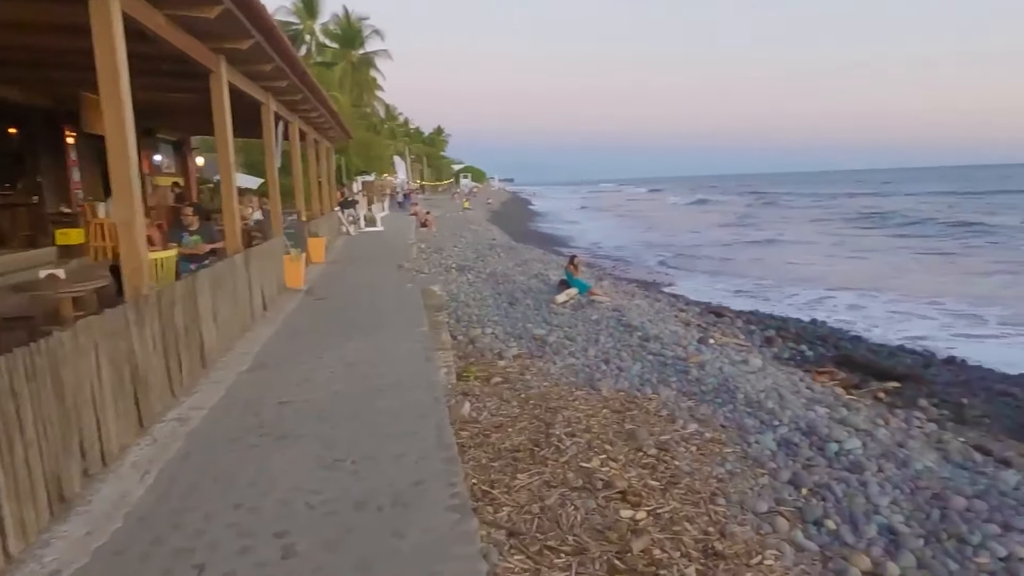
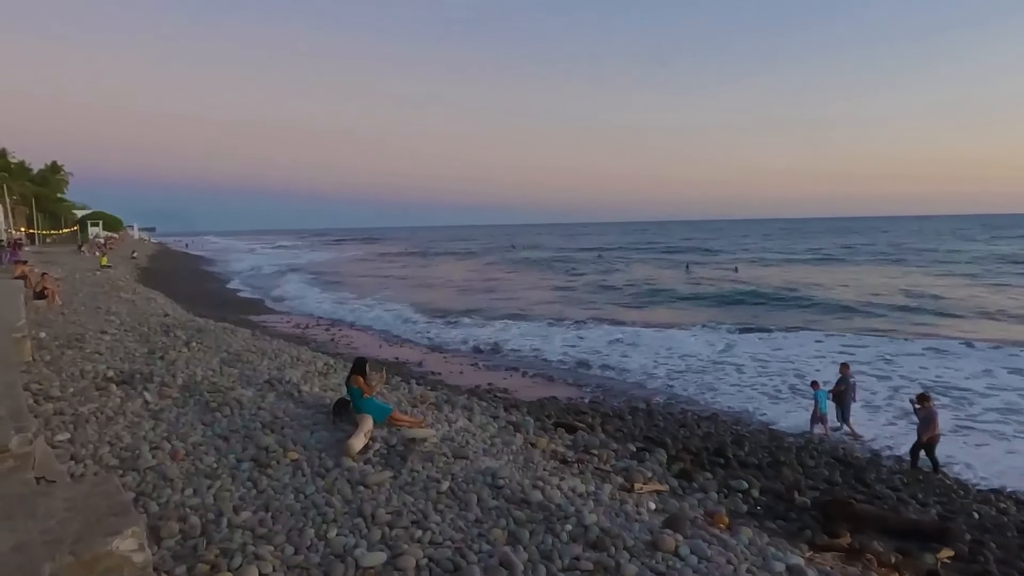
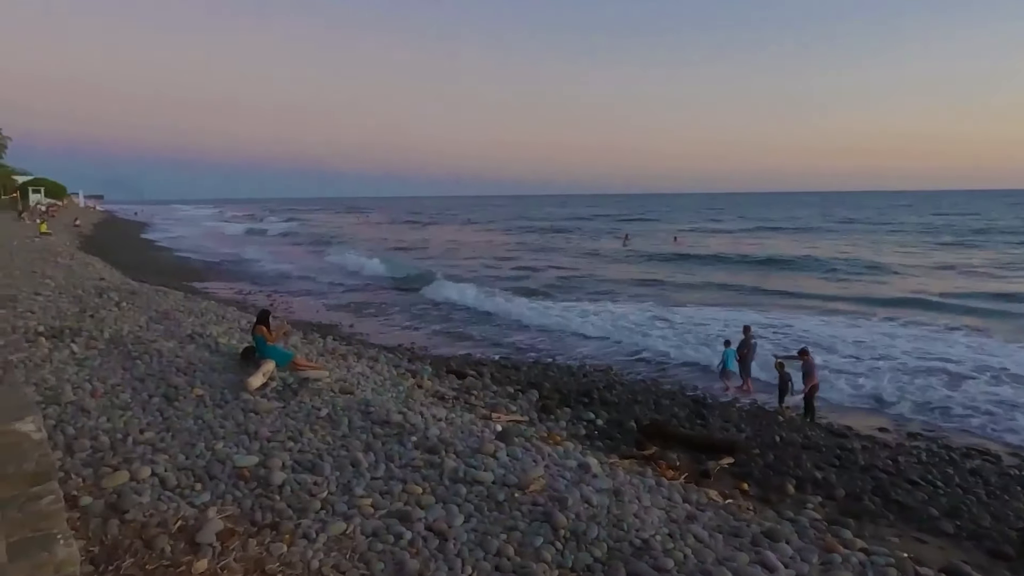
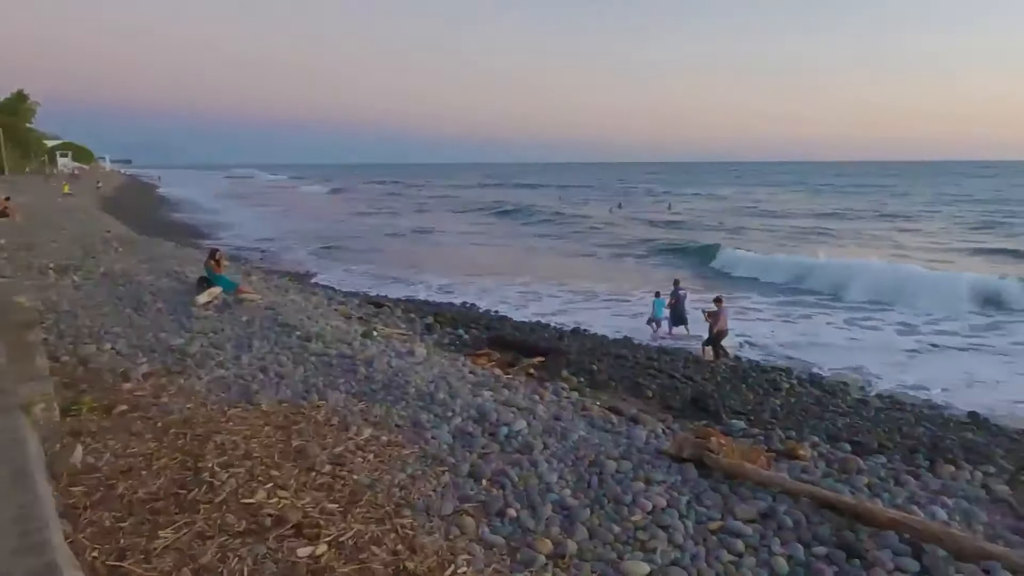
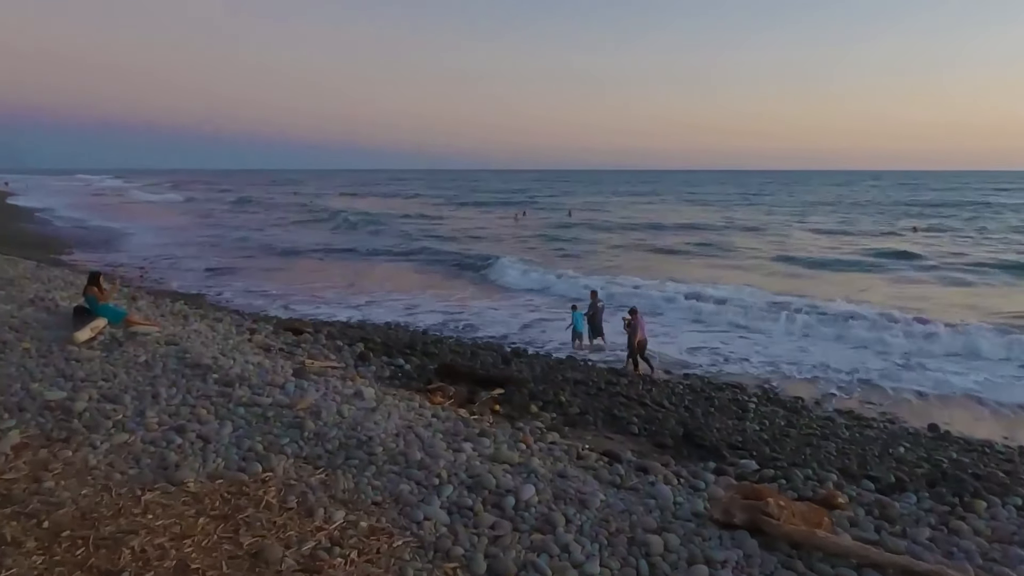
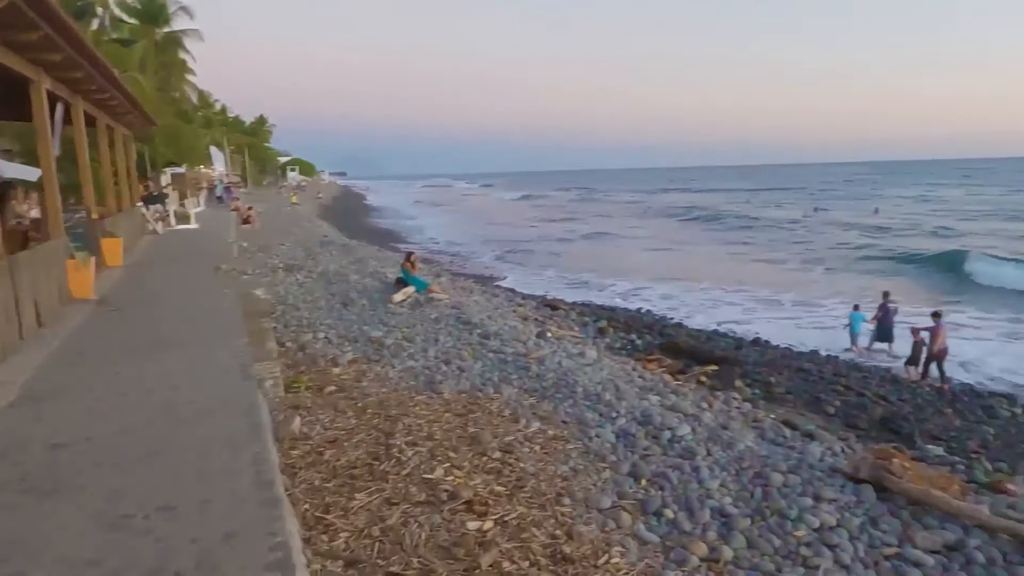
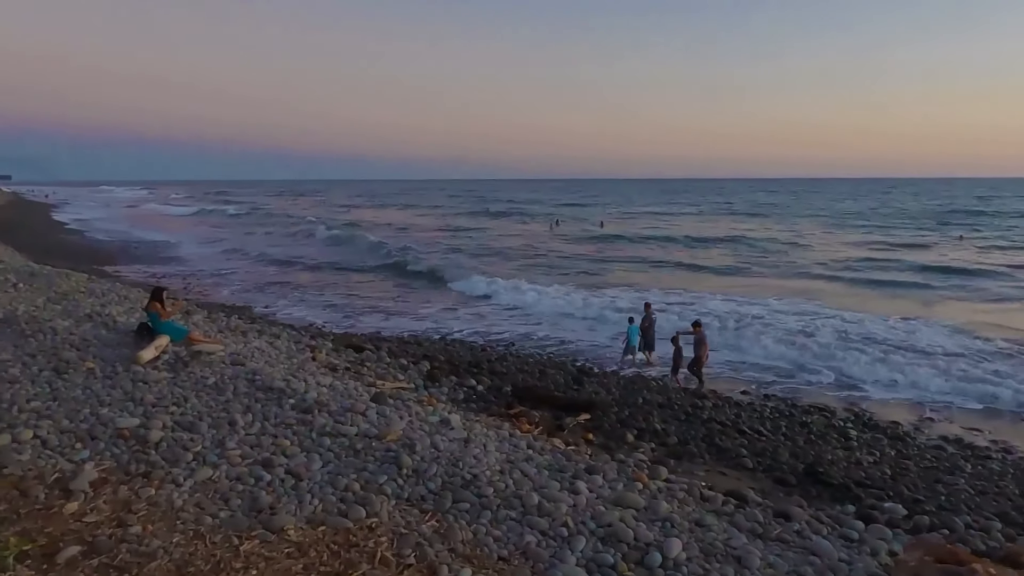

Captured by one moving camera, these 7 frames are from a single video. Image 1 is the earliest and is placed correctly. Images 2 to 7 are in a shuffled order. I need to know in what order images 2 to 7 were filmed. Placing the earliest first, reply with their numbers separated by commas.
6, 4, 5, 7, 3, 2
